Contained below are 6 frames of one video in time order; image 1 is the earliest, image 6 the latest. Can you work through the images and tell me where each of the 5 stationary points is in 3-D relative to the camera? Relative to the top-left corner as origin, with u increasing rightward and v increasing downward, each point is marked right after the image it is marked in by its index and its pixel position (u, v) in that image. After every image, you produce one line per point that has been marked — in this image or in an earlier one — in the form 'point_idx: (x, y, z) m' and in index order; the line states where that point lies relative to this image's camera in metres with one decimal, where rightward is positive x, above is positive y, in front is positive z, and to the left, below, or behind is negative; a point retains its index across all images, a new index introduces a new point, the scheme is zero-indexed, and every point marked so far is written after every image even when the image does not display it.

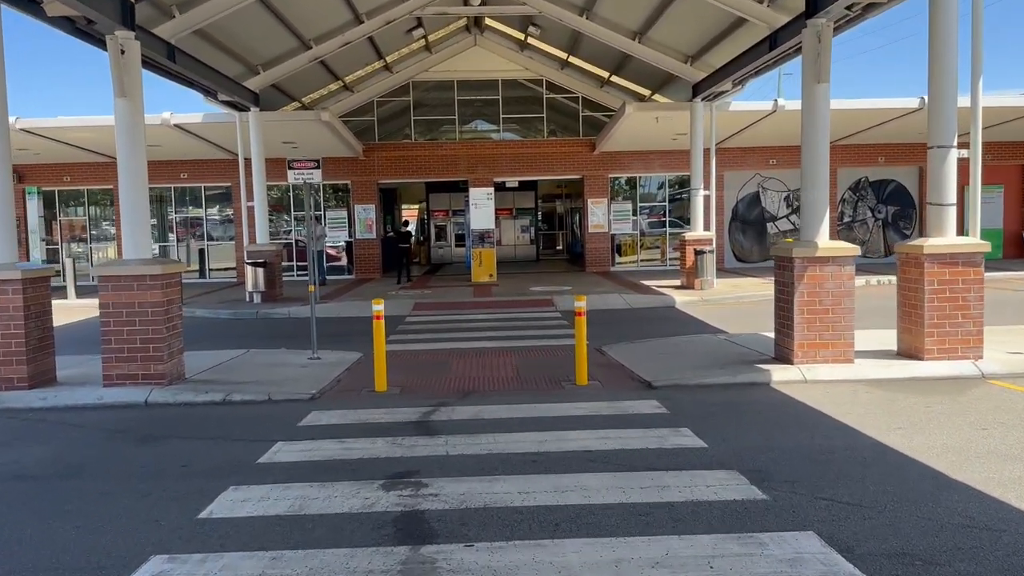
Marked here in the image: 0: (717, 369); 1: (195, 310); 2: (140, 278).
0: (+2.0, -0.8, +8.4) m
1: (-6.2, -0.4, +16.5) m
2: (-3.6, +0.1, +8.1) m
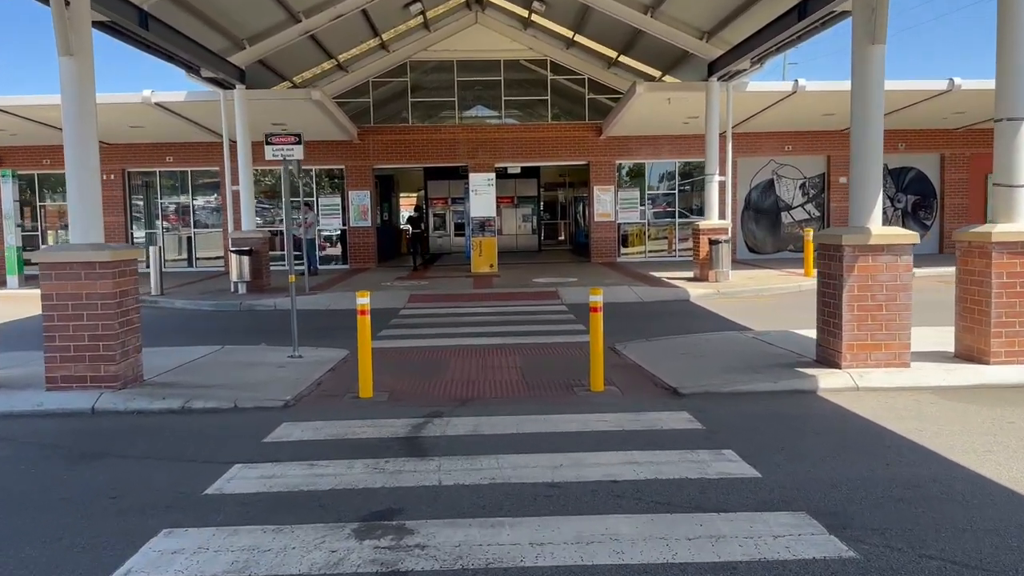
0: (+2.1, -0.7, +7.3) m
1: (-6.2, -0.2, +15.4) m
2: (-3.5, +0.2, +7.0) m
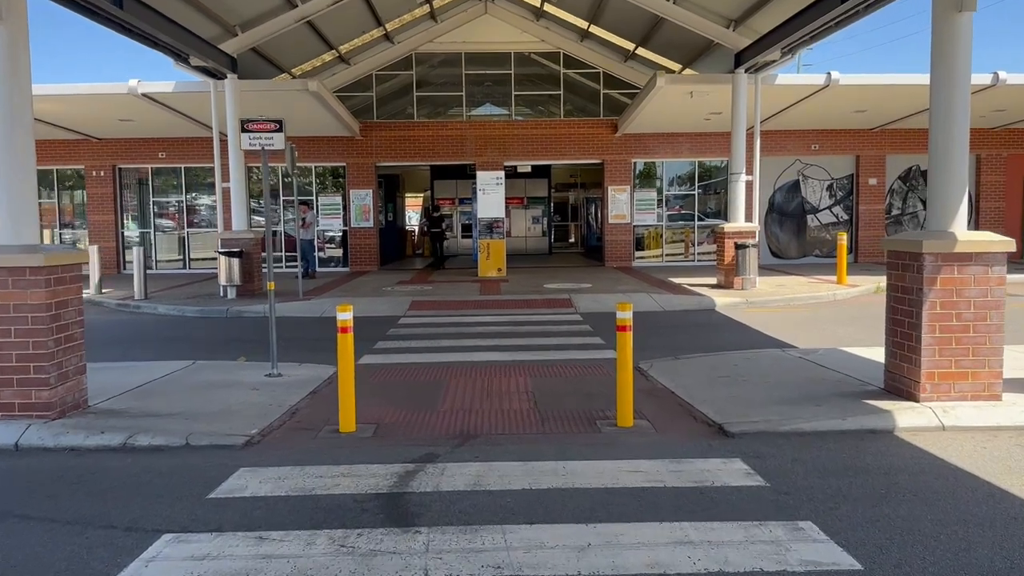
0: (+2.2, -0.9, +6.1) m
1: (-6.0, -0.3, +14.3) m
2: (-3.4, +0.1, +5.8) m
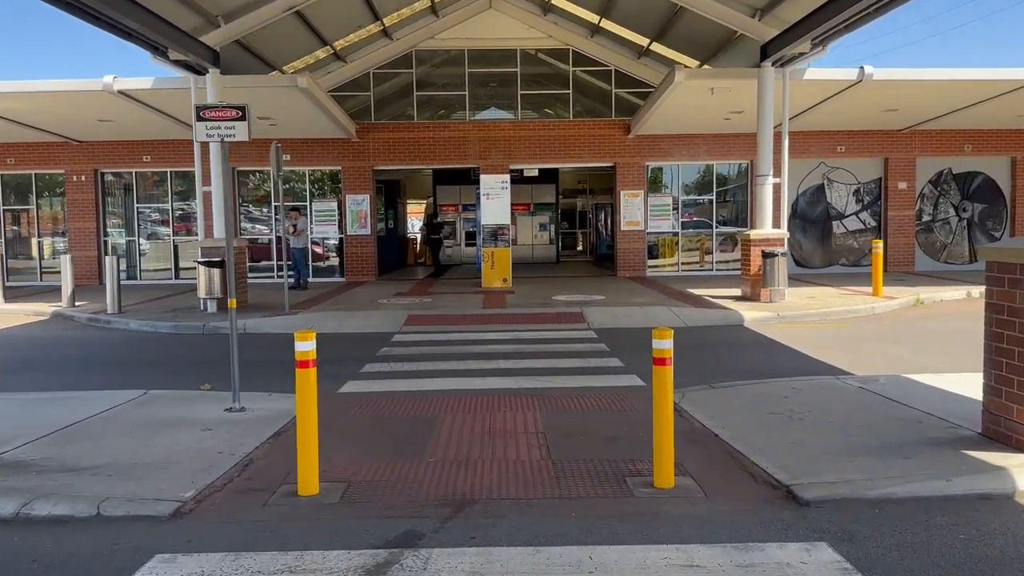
0: (+2.2, -1.0, +4.8) m
1: (-5.9, -0.5, +13.1) m
2: (-3.4, 0.0, +4.6) m
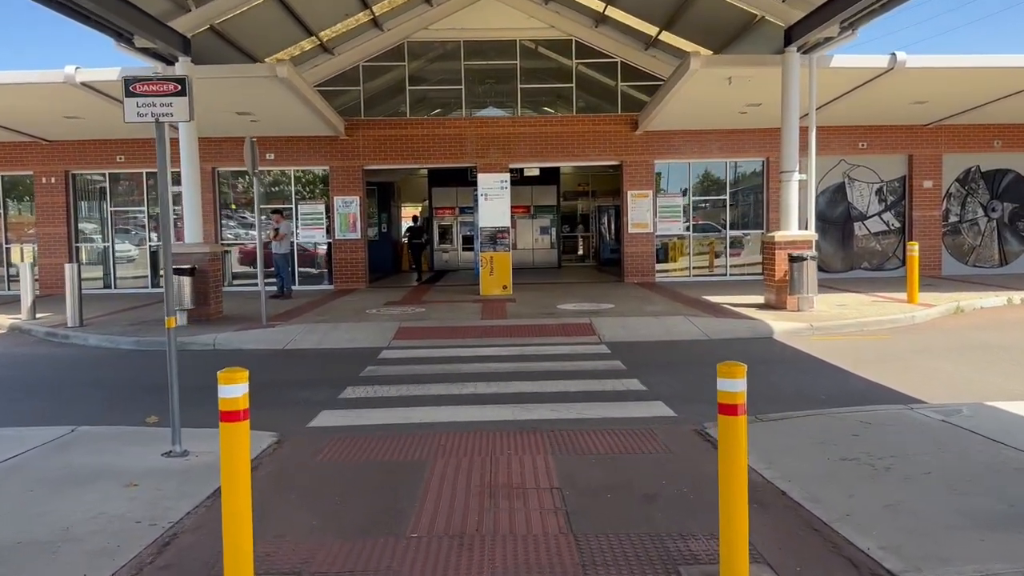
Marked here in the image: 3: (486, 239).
0: (+2.3, -1.0, +3.5) m
1: (-5.9, -0.7, +11.8) m
2: (-3.4, -0.1, +3.3) m
3: (-0.5, +1.0, +16.1) m
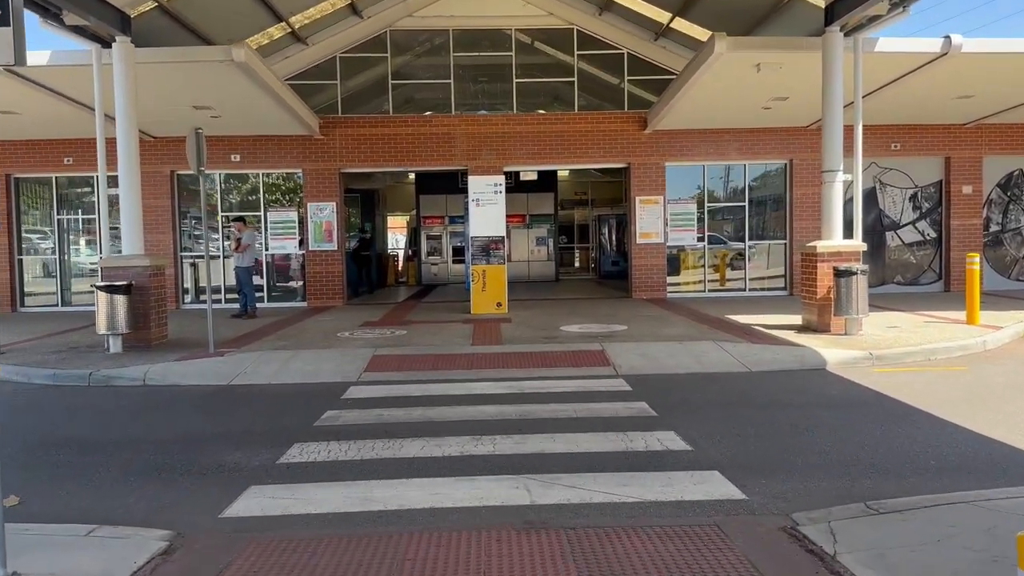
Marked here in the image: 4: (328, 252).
0: (+2.3, -1.2, +1.6) m
1: (-6.0, -0.9, +9.8) m
2: (-3.3, -0.2, +1.4) m
3: (-0.6, +0.7, +14.2) m
4: (-3.7, +0.7, +16.9) m
